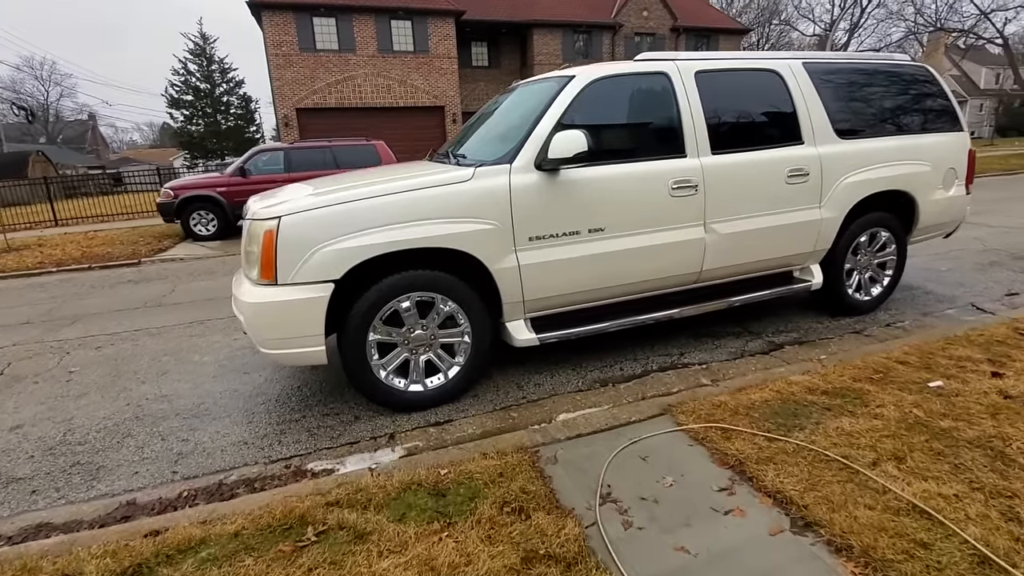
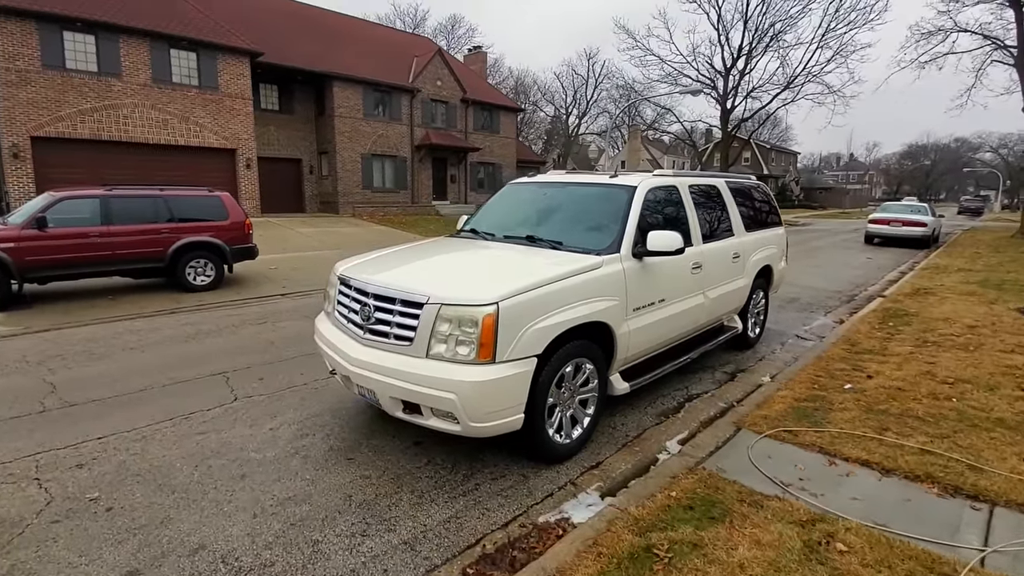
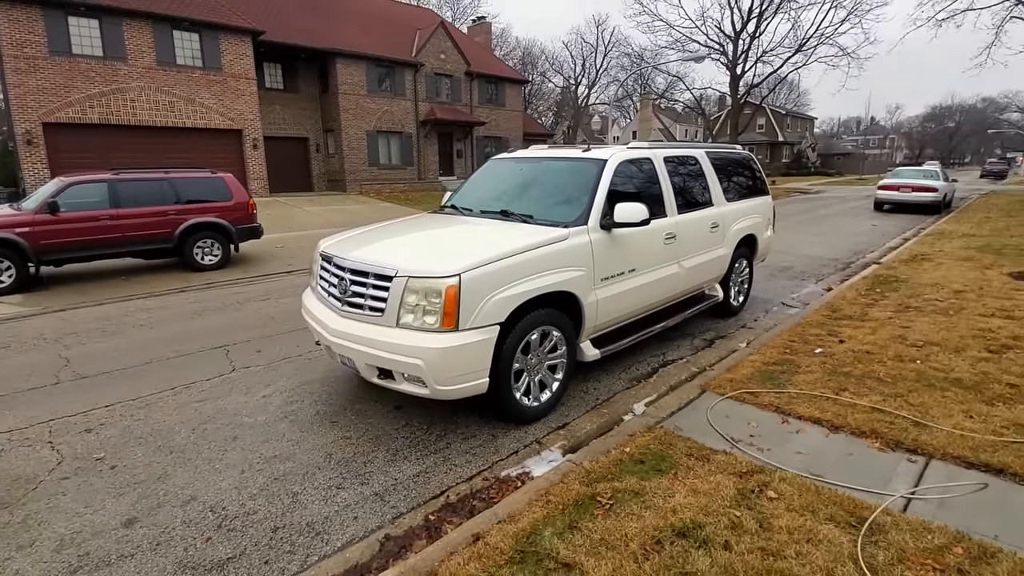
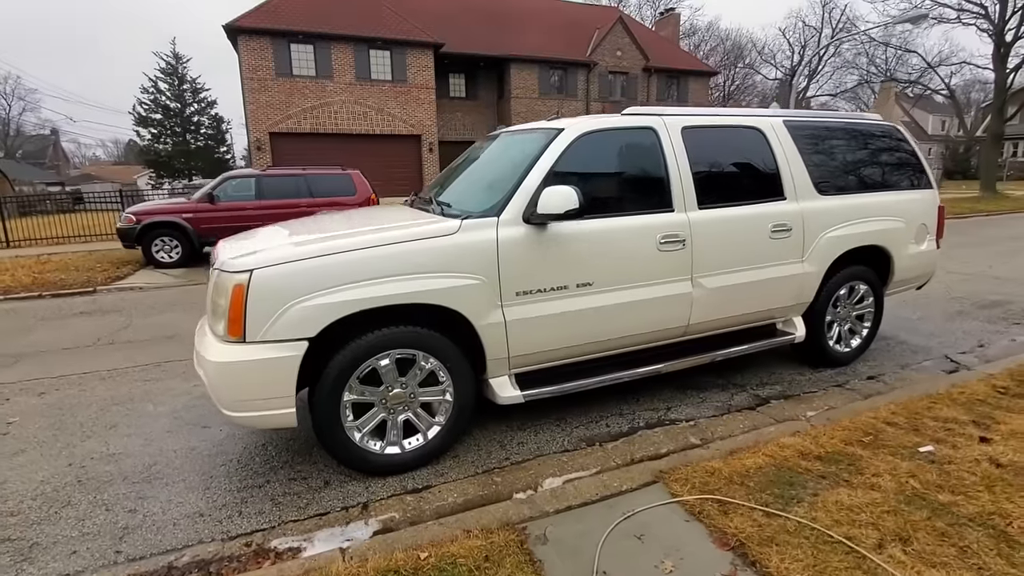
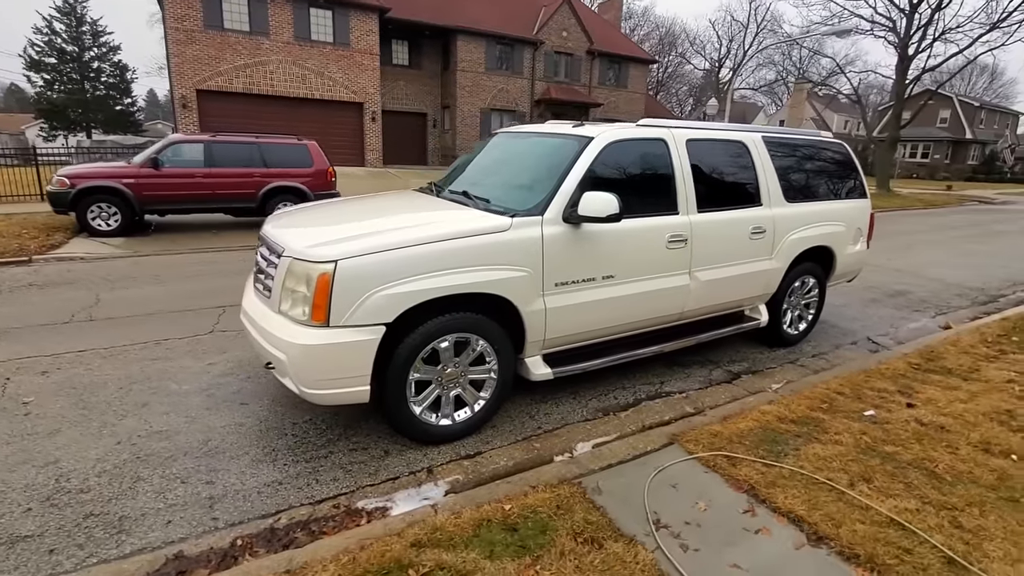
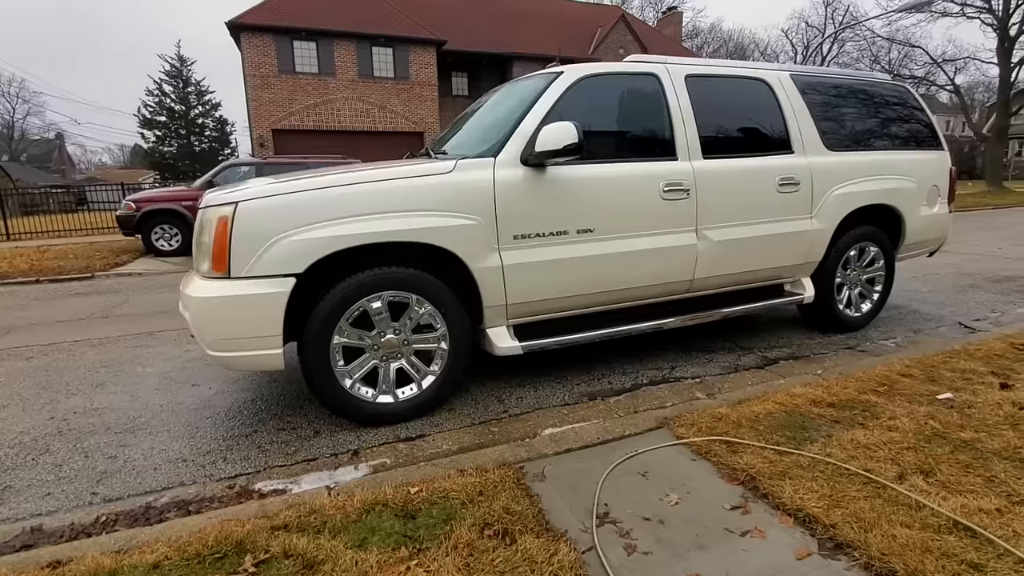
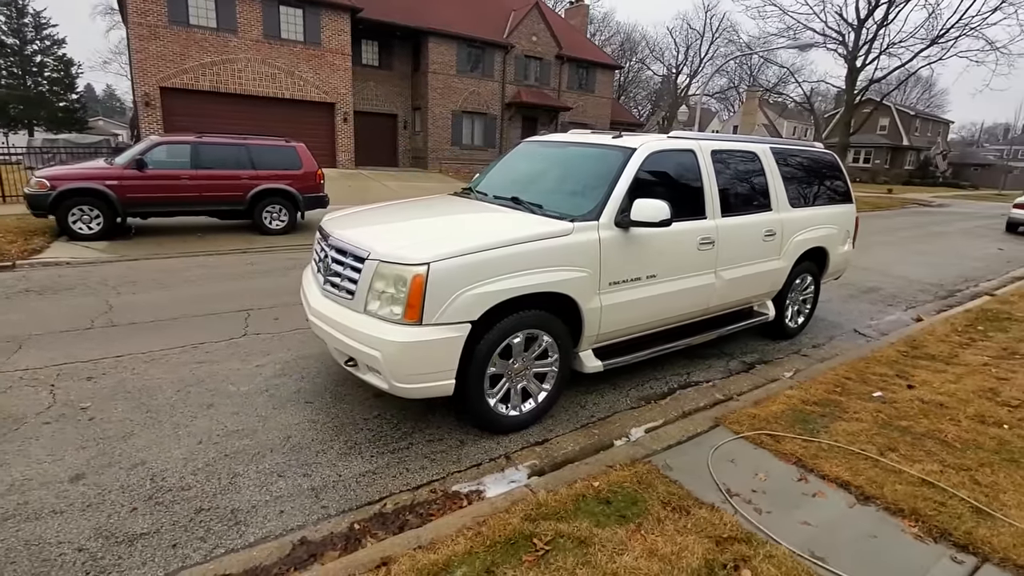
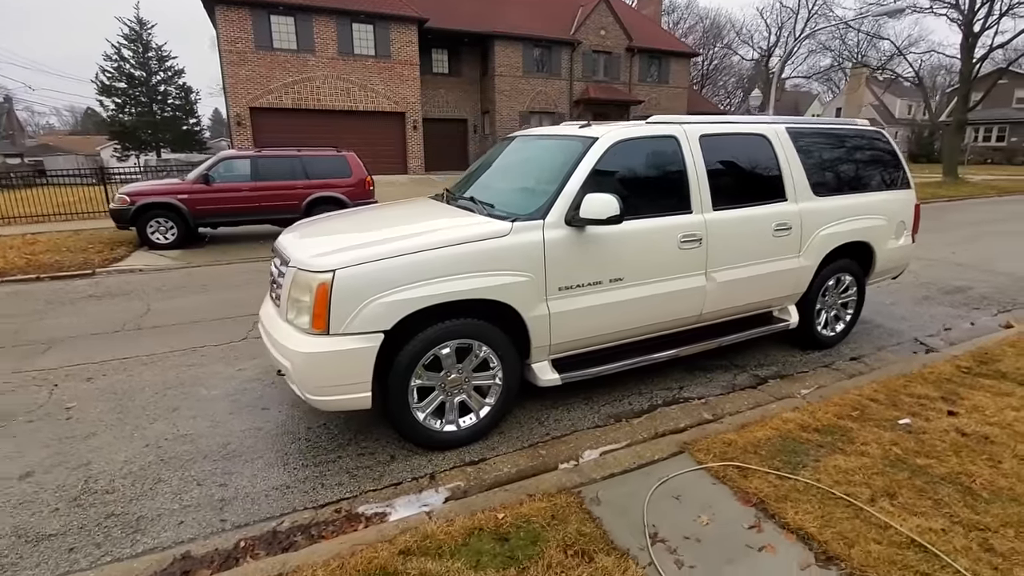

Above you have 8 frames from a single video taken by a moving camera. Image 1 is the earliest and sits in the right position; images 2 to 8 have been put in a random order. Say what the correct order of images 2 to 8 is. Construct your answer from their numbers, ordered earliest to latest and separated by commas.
6, 4, 8, 5, 7, 3, 2
